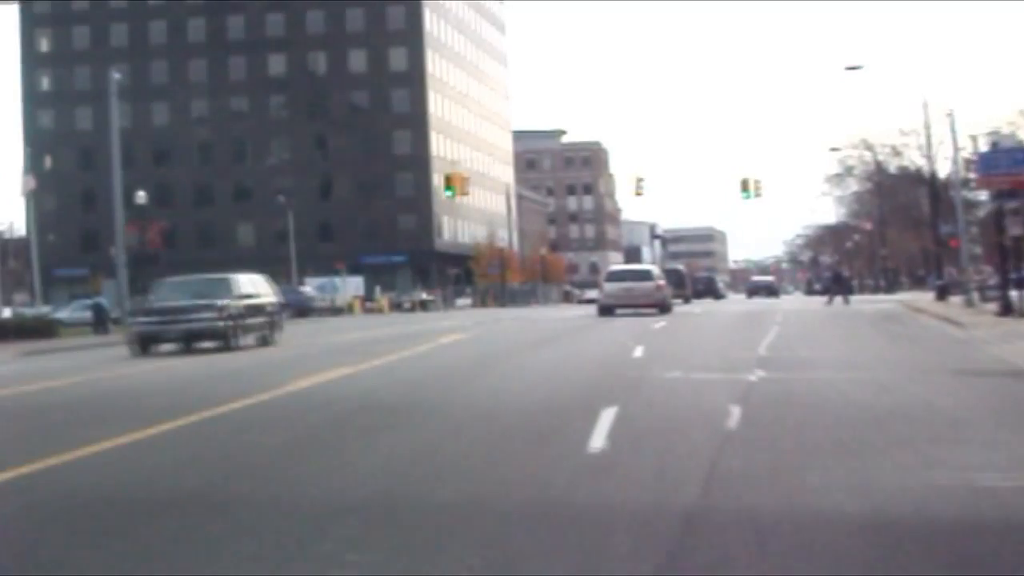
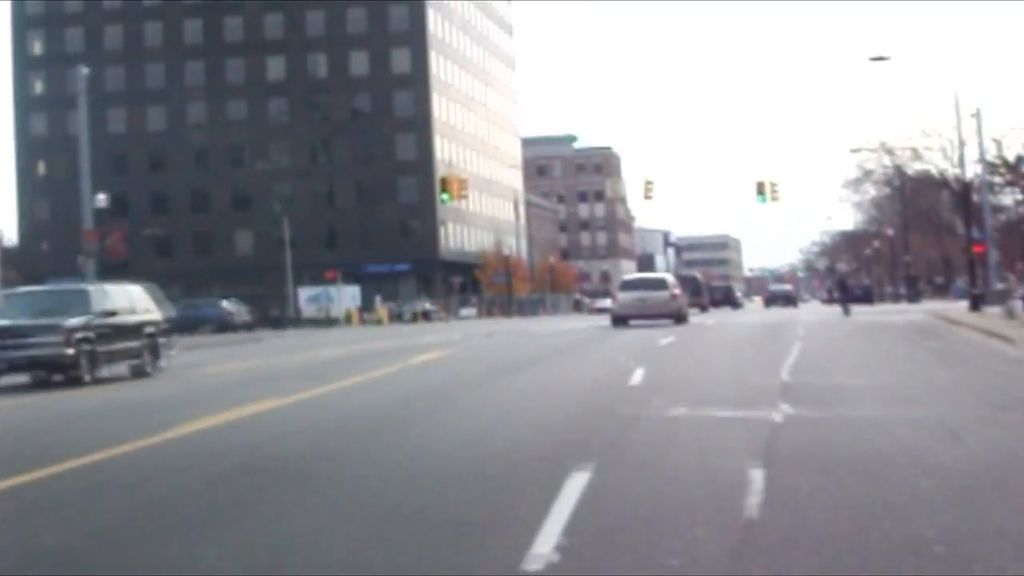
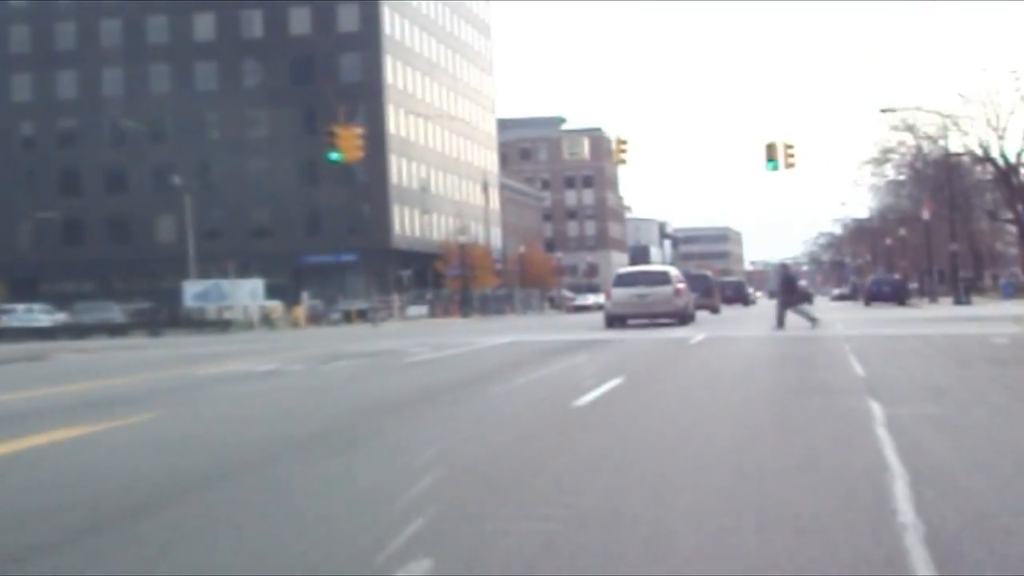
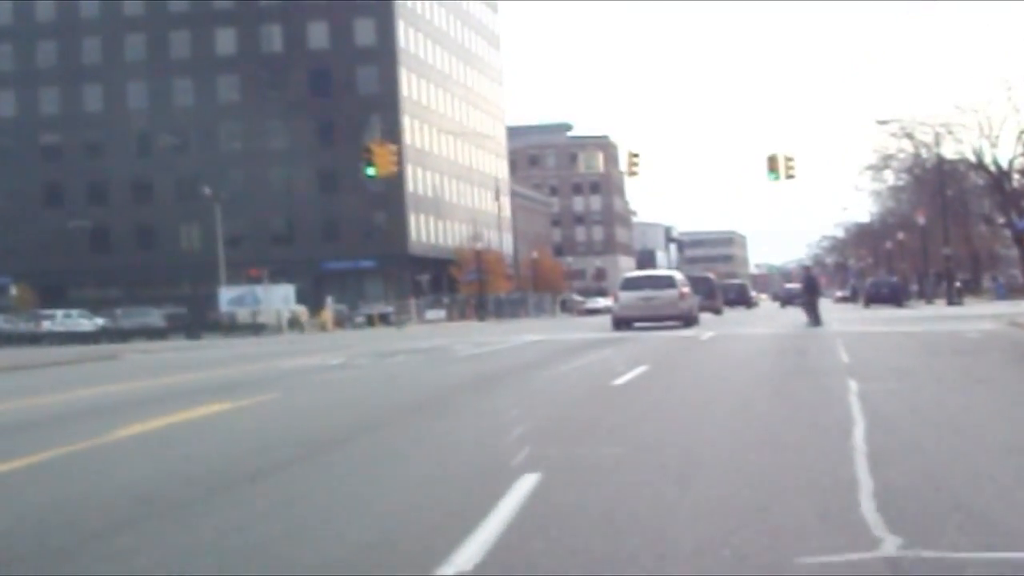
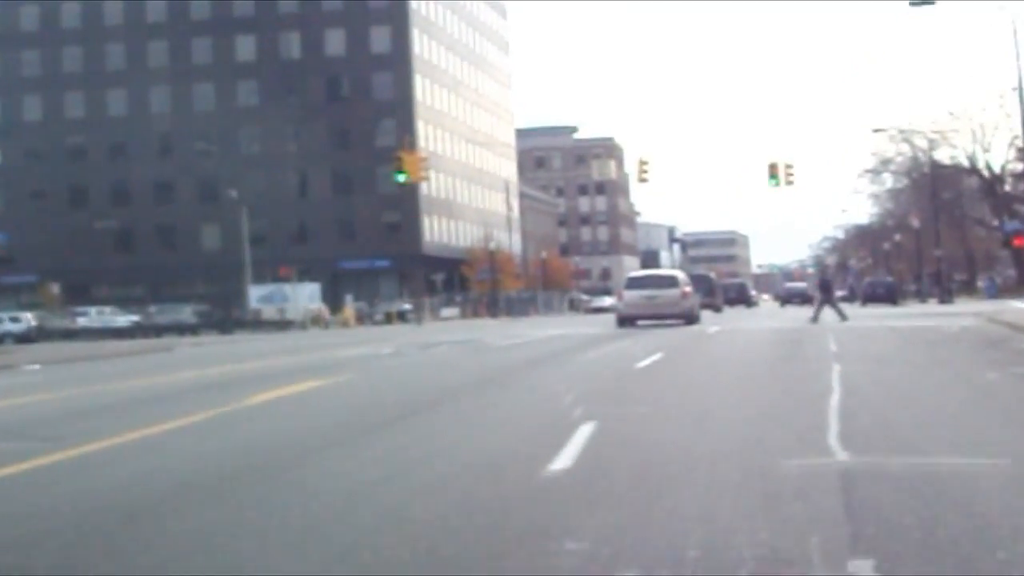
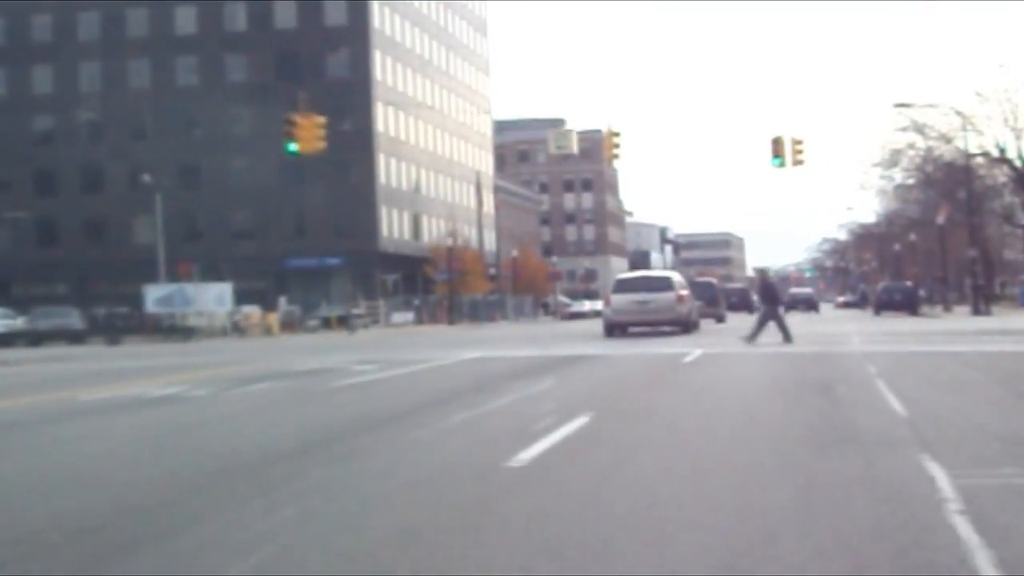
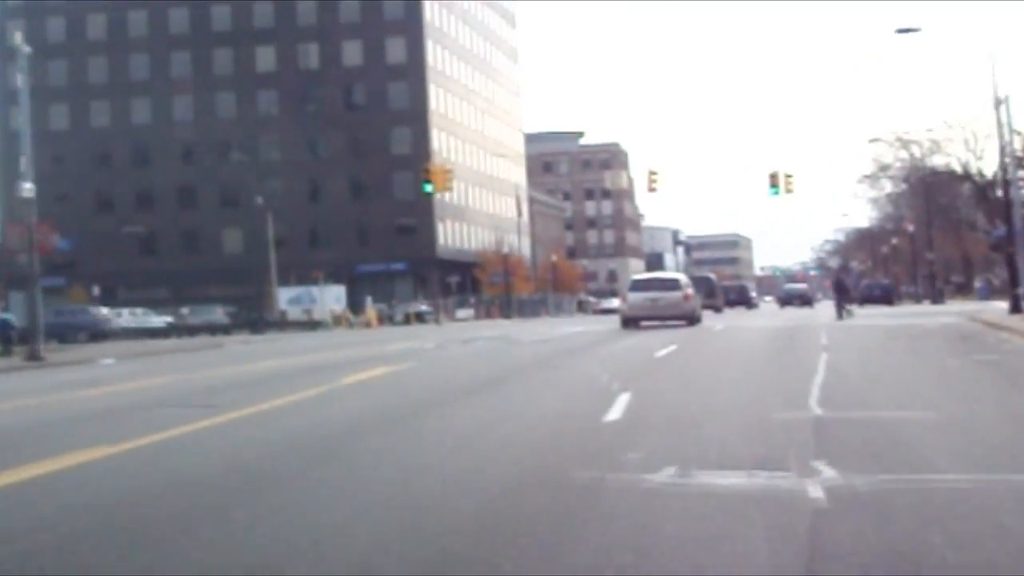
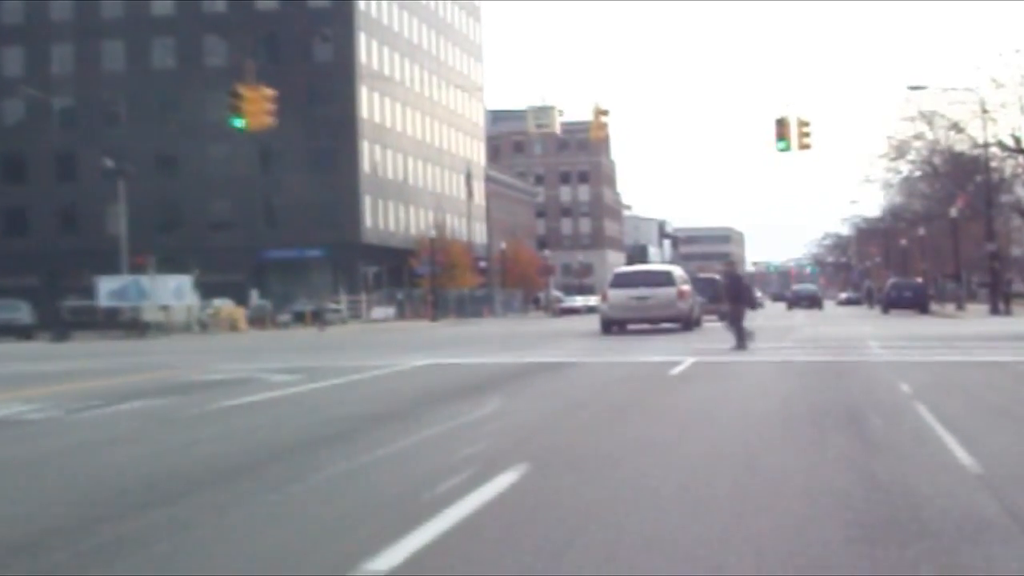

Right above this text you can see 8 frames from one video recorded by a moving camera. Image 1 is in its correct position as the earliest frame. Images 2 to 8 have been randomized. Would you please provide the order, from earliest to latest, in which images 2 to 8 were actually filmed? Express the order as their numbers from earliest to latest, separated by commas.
2, 7, 5, 4, 3, 6, 8
